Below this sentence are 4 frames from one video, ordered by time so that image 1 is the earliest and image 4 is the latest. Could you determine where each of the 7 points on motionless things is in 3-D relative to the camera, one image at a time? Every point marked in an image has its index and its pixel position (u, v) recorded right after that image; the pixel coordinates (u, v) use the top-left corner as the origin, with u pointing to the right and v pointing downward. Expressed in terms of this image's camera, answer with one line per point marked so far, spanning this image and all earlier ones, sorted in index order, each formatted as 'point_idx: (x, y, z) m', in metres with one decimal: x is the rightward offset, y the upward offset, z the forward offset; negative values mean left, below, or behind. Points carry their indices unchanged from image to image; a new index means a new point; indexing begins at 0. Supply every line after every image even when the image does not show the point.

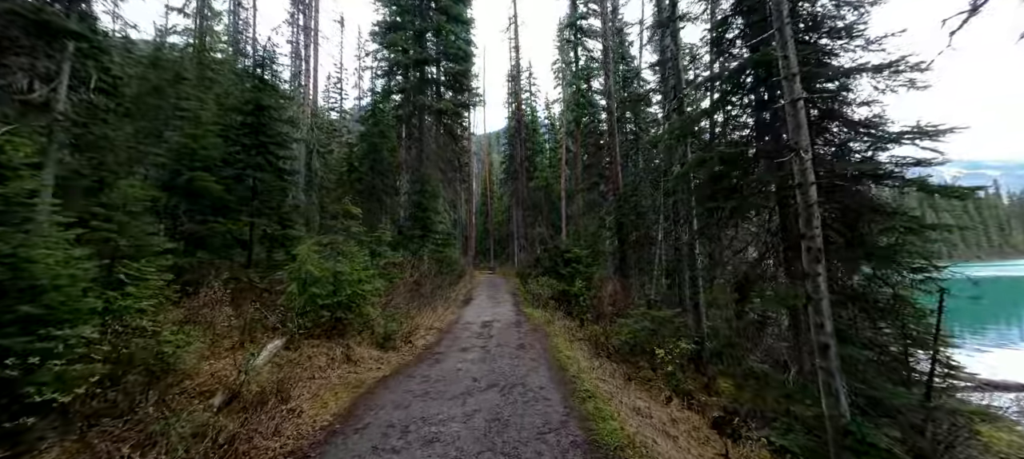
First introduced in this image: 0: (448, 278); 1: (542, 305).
0: (-3.4, -2.6, +19.8) m
1: (+1.1, -3.0, +14.6) m
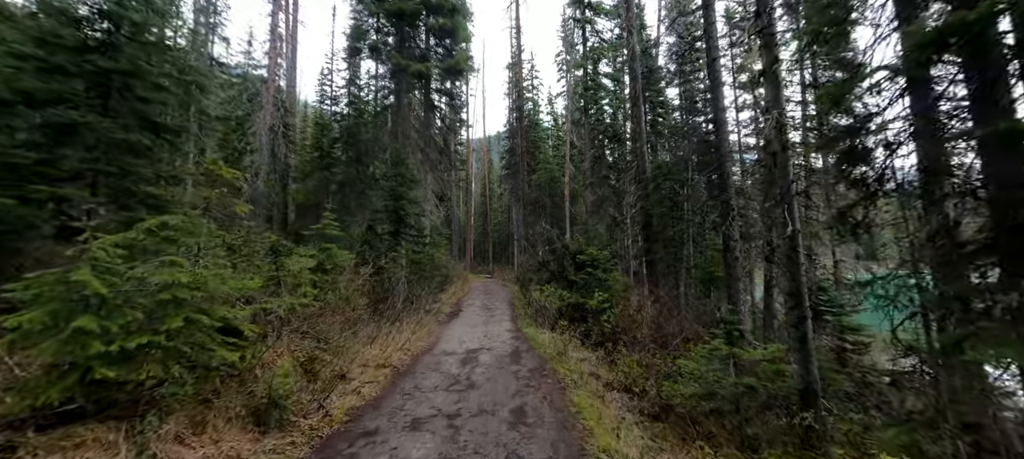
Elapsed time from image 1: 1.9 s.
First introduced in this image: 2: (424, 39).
0: (-3.5, -2.4, +16.2) m
1: (+1.0, -2.8, +11.0) m
2: (-4.3, +9.5, +19.0) m
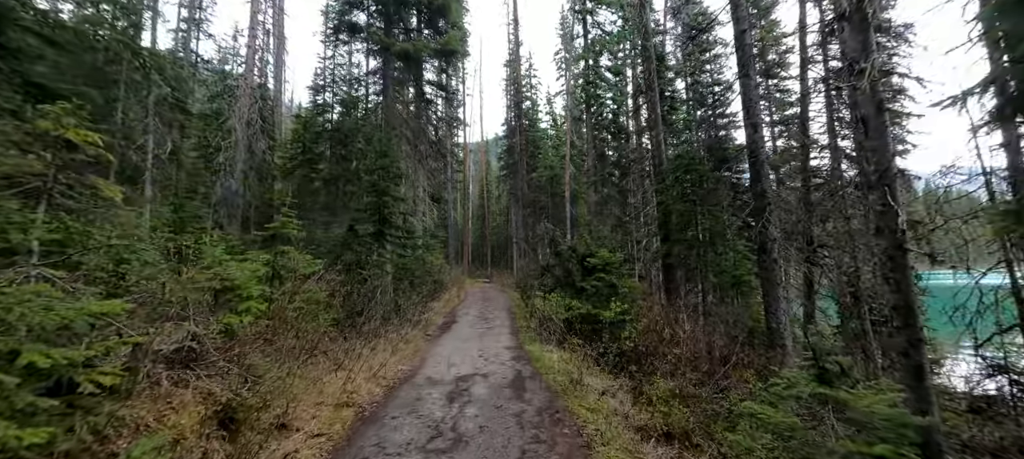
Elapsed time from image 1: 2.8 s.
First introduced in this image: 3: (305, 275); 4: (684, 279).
0: (-3.5, -2.5, +14.5) m
1: (+1.0, -2.8, +9.4) m
2: (-4.4, +9.4, +17.4) m
3: (-4.2, -0.9, +7.8) m
4: (+5.4, -1.6, +12.1) m
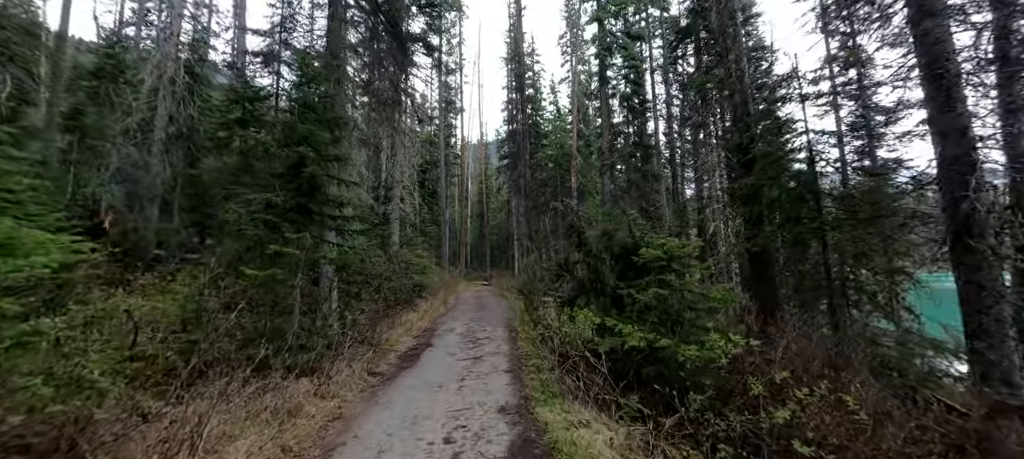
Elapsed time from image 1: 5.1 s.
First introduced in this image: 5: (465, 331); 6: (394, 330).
0: (-3.5, -2.0, +10.3) m
1: (+1.0, -2.3, +5.1) m
2: (-4.4, +9.9, +13.2) m
3: (-4.2, -0.4, +3.6) m
4: (+5.5, -1.1, +7.8) m
5: (-1.3, -2.9, +11.1) m
6: (-3.0, -2.6, +10.0) m
